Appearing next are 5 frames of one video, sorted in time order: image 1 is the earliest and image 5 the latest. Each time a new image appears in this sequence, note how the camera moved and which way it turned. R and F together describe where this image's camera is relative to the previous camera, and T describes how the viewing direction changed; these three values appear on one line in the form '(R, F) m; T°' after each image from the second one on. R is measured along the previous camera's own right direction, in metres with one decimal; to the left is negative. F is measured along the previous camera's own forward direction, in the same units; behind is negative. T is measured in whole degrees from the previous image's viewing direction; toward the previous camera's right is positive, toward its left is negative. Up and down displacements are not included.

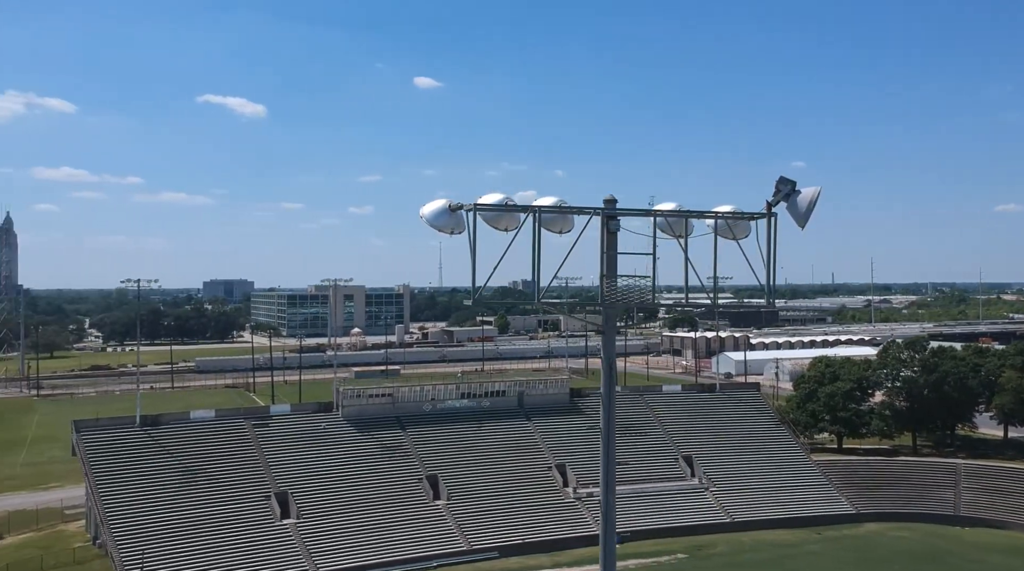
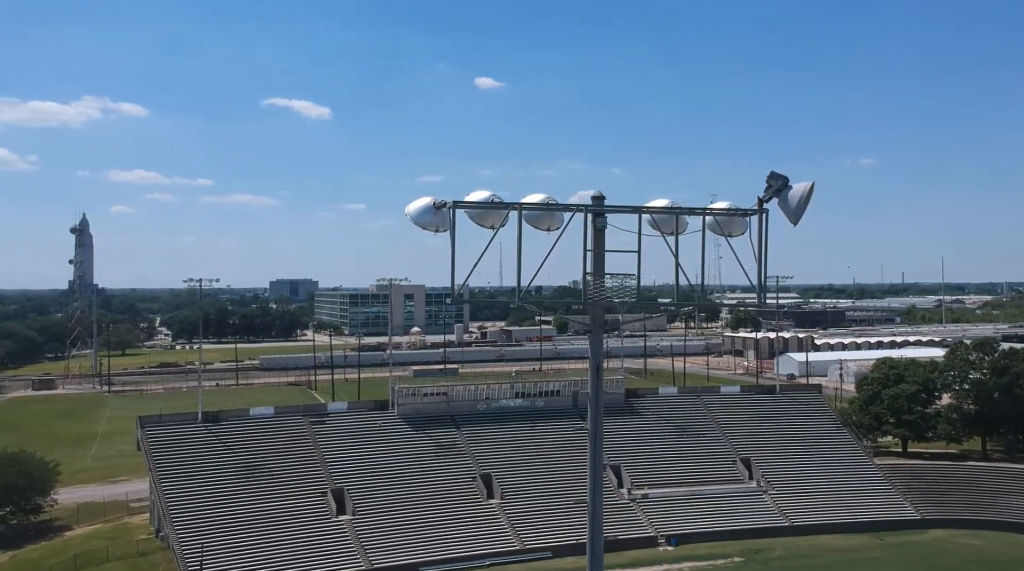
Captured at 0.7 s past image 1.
(+1.0, +0.1) m; -4°
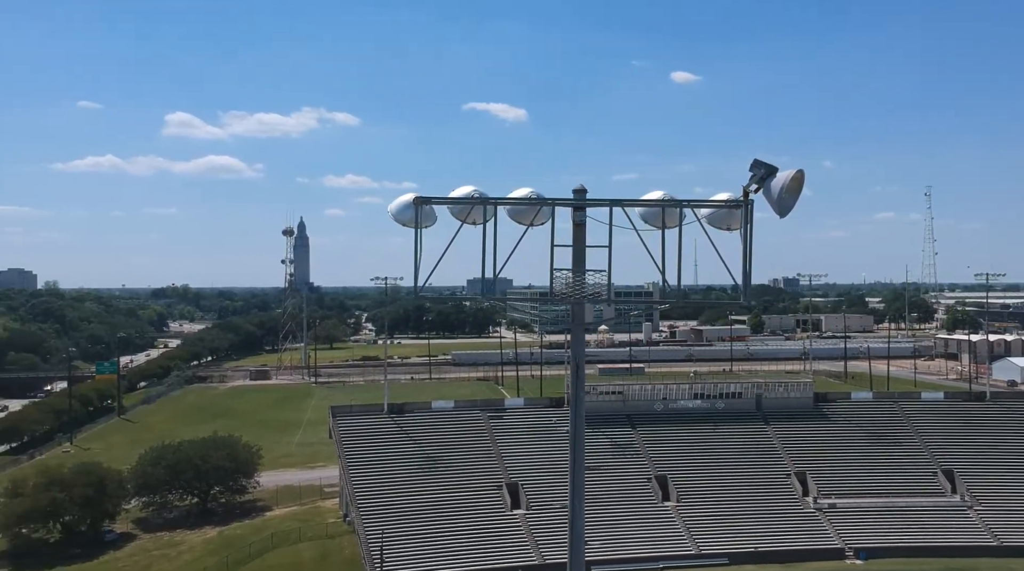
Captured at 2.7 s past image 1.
(+2.7, +0.4) m; -13°
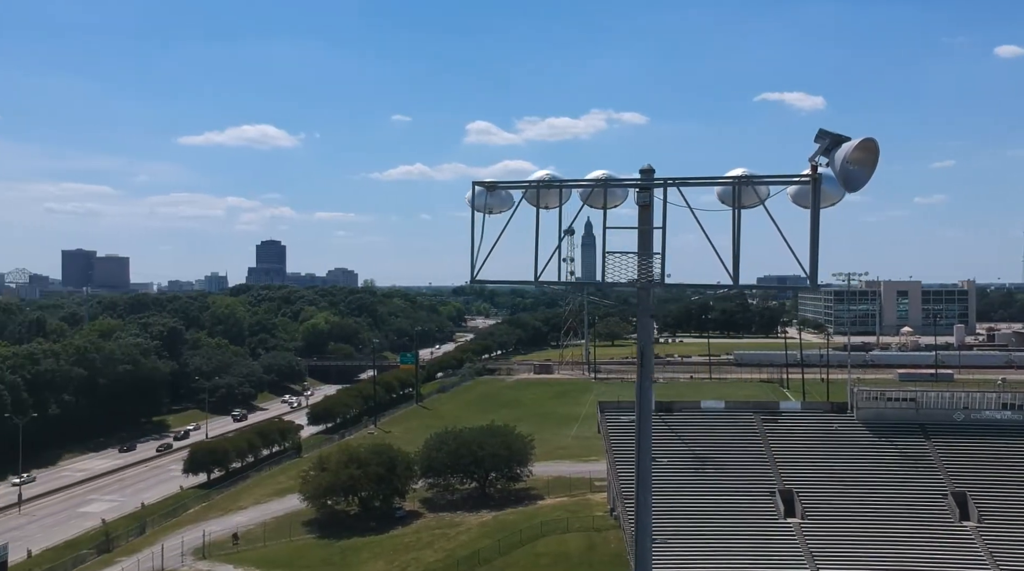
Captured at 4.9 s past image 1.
(+2.6, +0.8) m; -19°
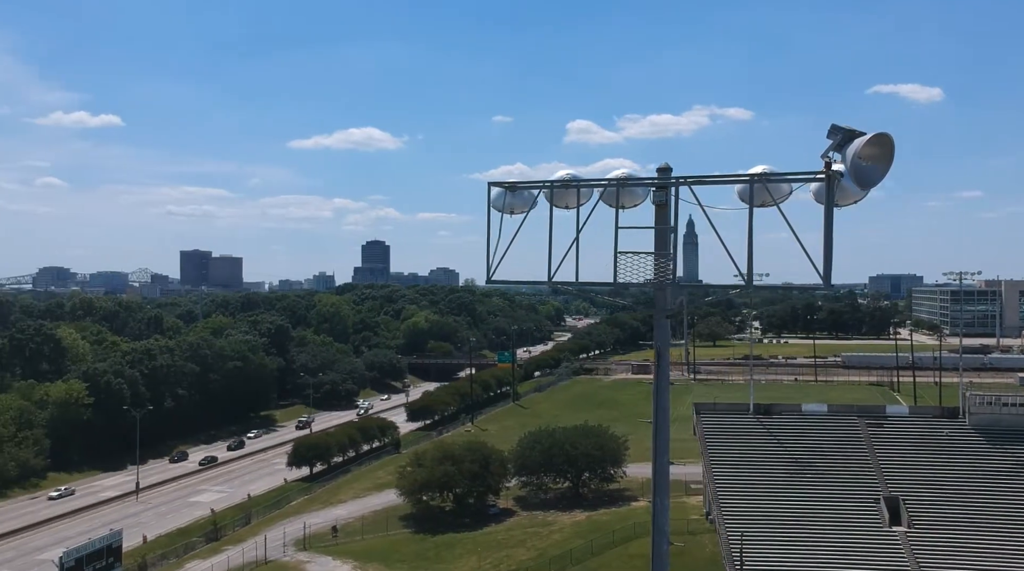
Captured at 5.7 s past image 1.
(+1.0, +0.4) m; -7°
